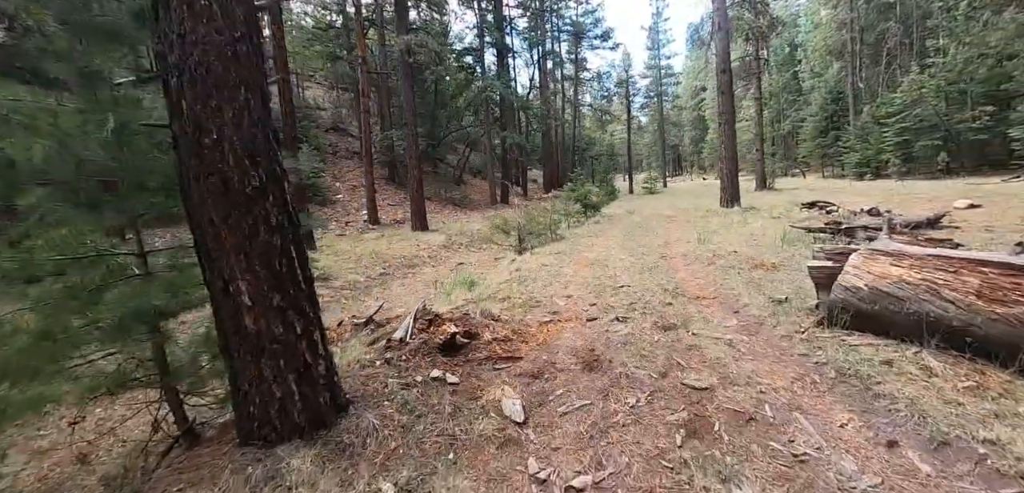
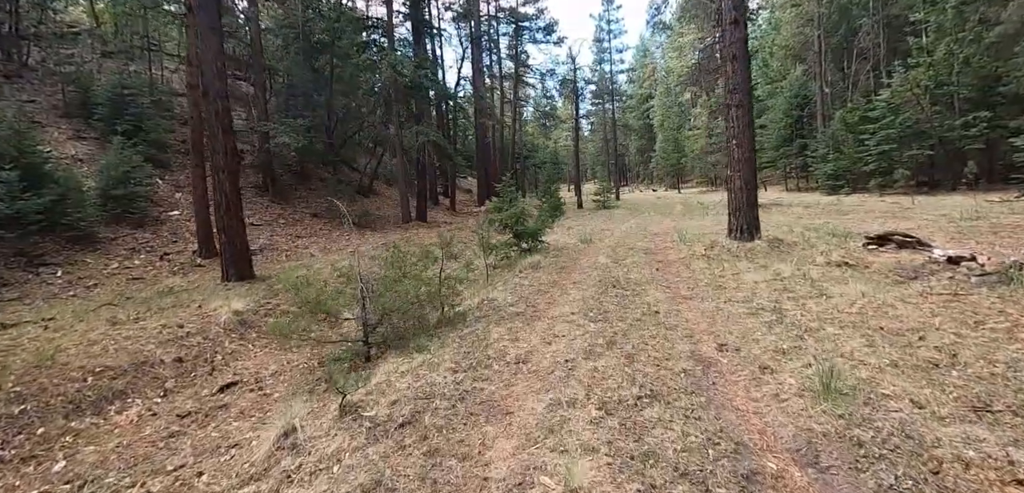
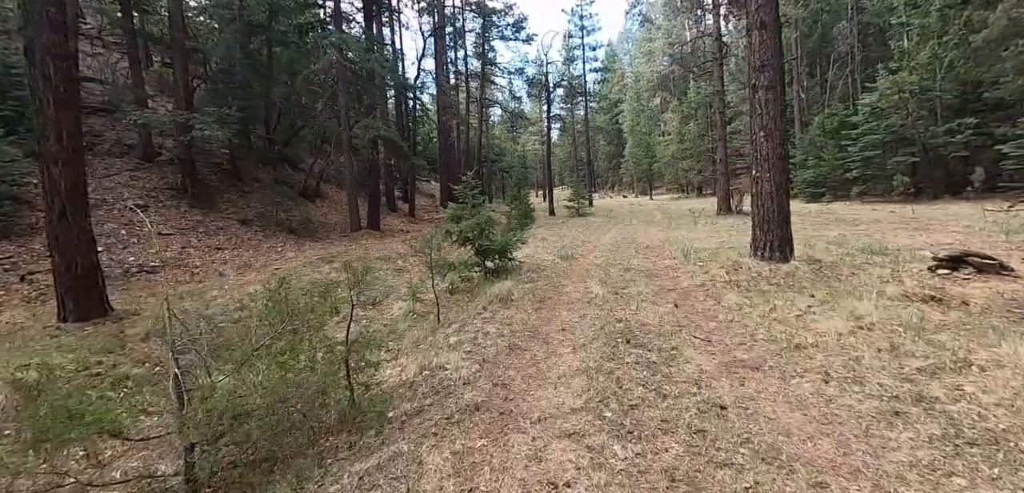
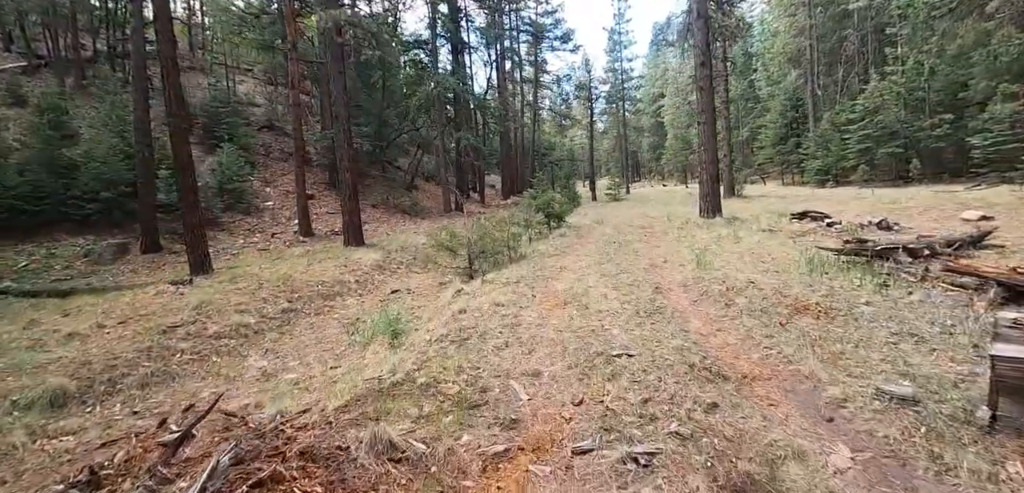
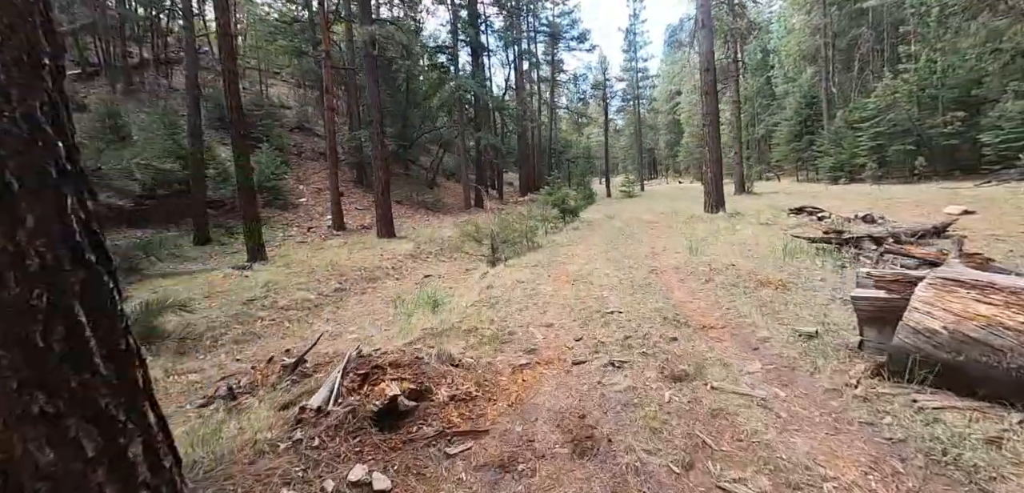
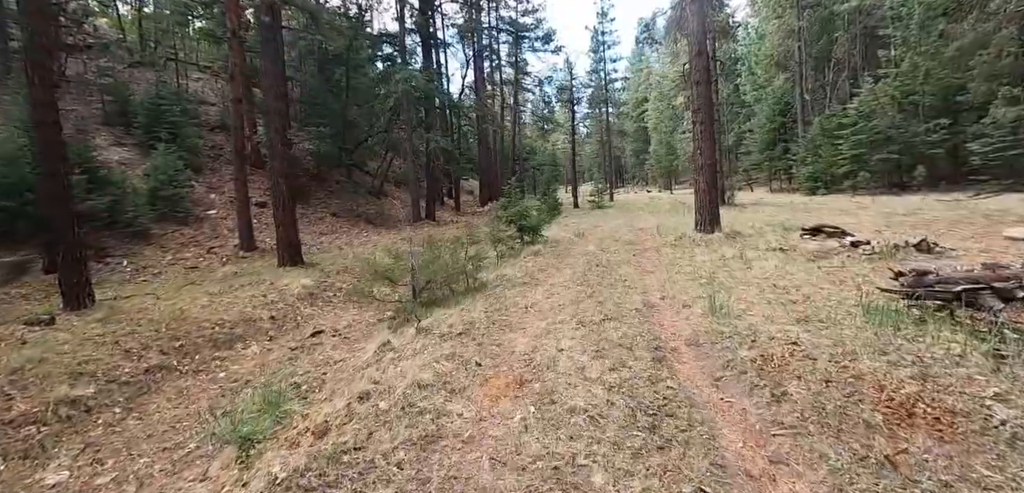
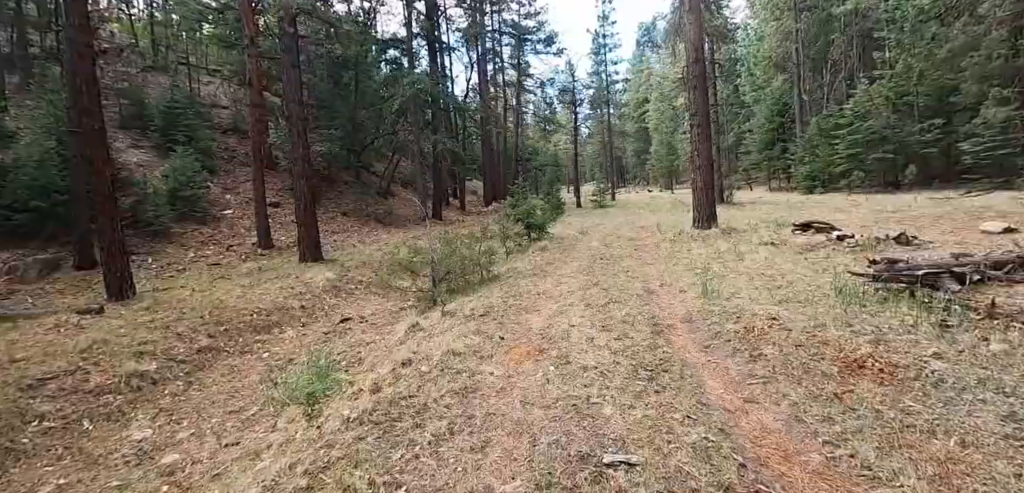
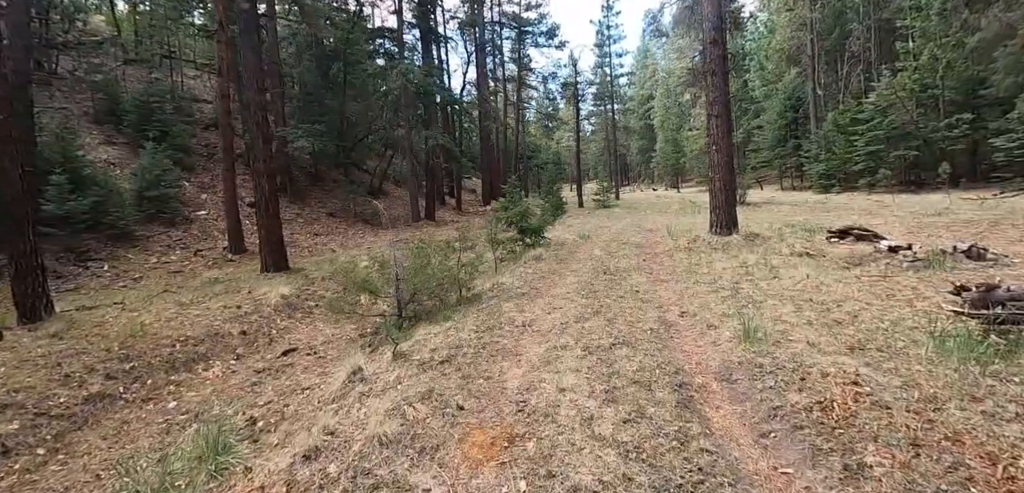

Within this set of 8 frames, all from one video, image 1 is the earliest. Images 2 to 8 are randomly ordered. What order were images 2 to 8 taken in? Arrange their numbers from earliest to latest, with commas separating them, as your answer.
5, 4, 7, 6, 8, 2, 3
